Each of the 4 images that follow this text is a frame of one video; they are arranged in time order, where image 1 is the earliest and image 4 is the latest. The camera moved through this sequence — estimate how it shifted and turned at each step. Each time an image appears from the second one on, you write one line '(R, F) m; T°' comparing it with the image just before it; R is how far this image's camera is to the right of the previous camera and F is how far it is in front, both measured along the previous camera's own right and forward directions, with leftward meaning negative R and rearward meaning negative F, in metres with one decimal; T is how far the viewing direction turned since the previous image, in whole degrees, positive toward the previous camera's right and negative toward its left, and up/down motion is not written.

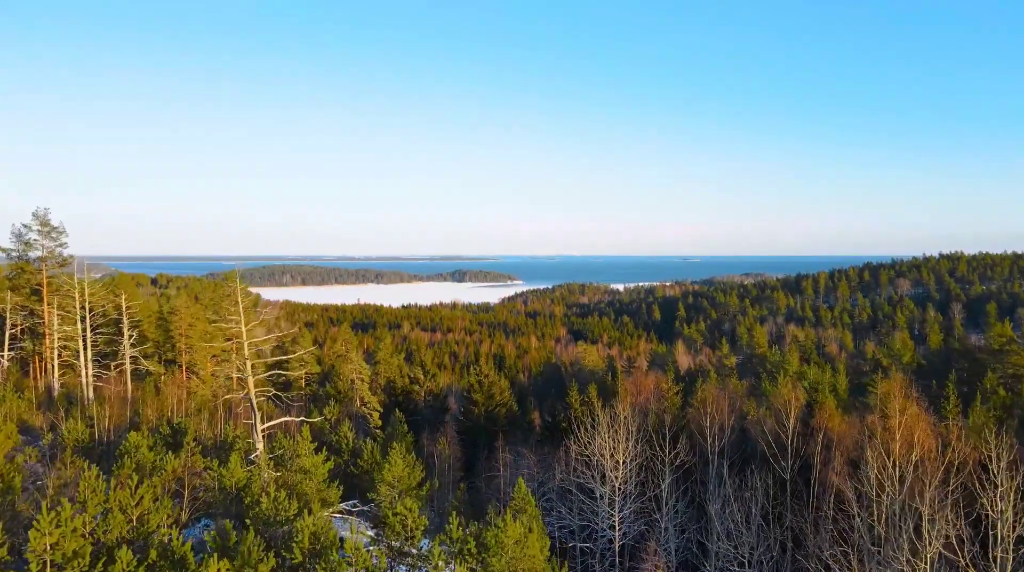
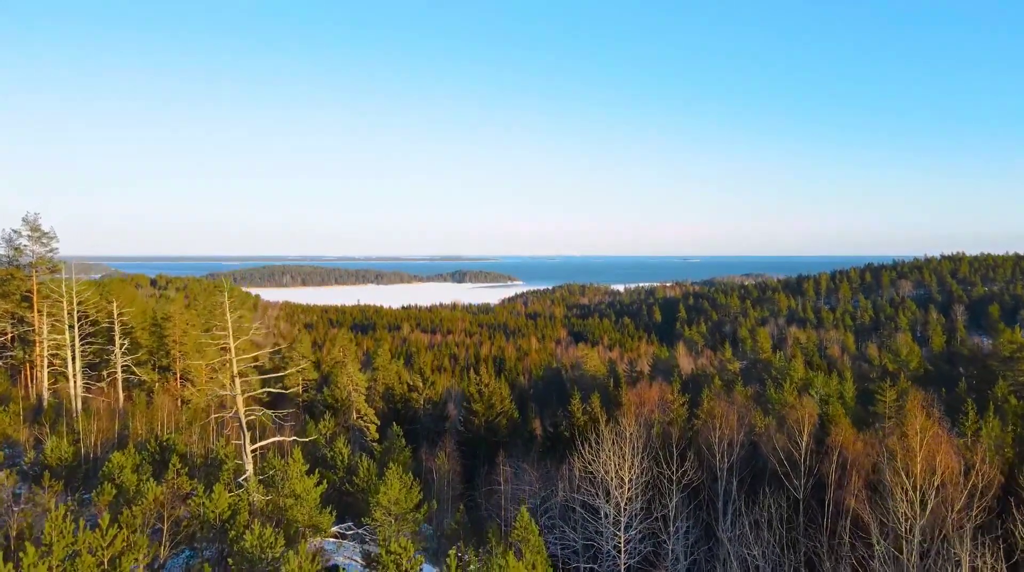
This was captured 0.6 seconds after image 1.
(0.0, +0.7) m; 0°
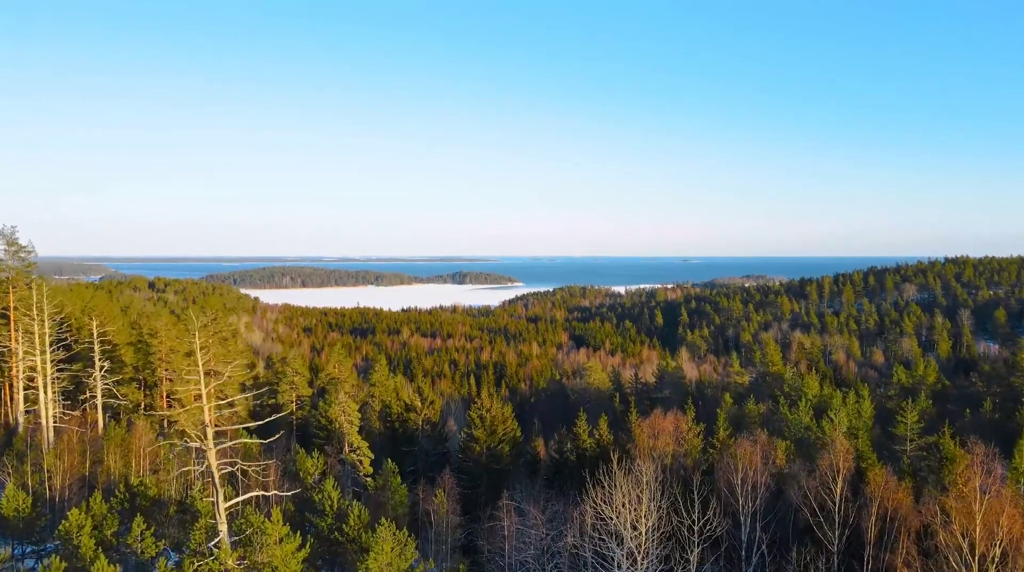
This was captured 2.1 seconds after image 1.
(-0.2, +1.7) m; 0°
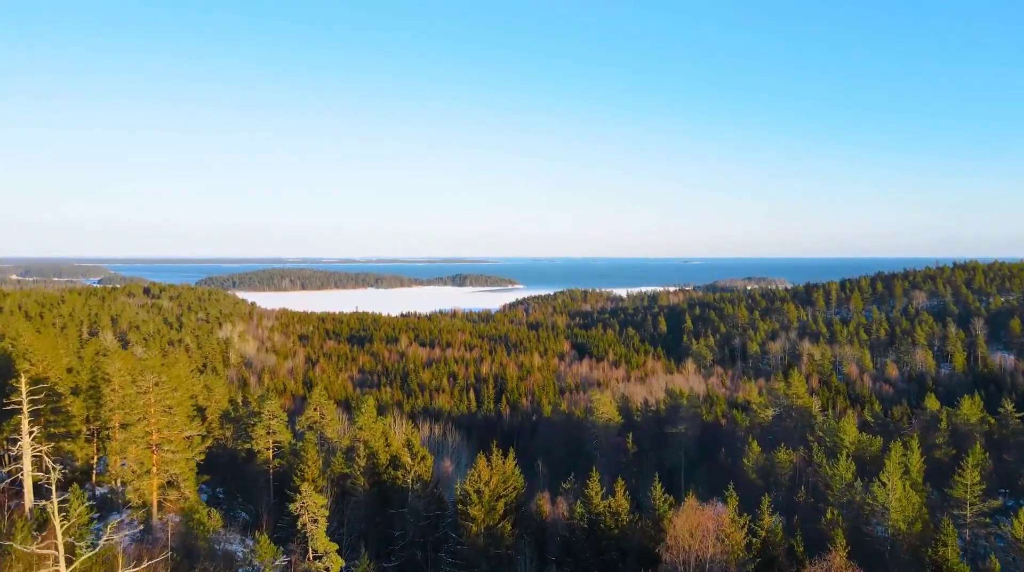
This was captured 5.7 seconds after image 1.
(-0.1, +4.5) m; 0°
